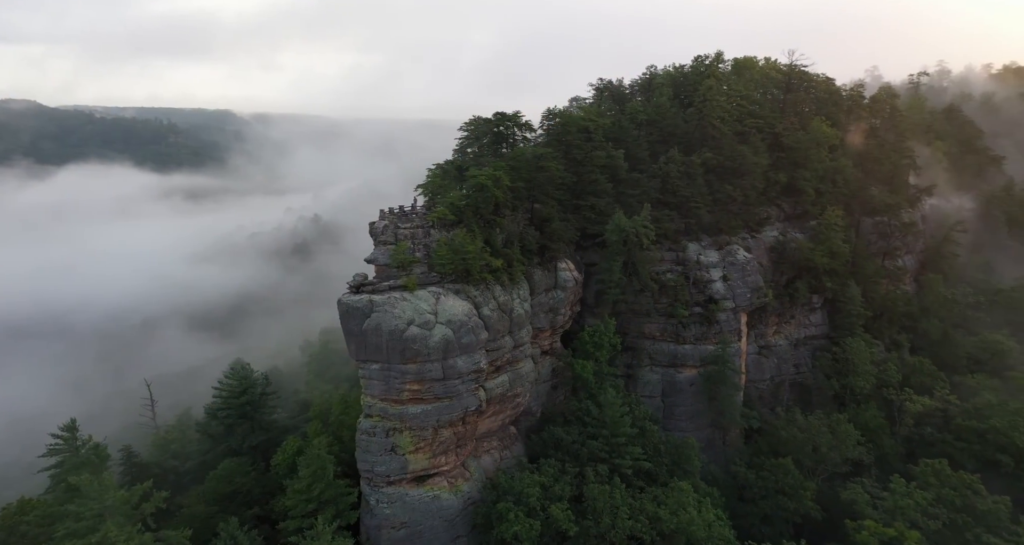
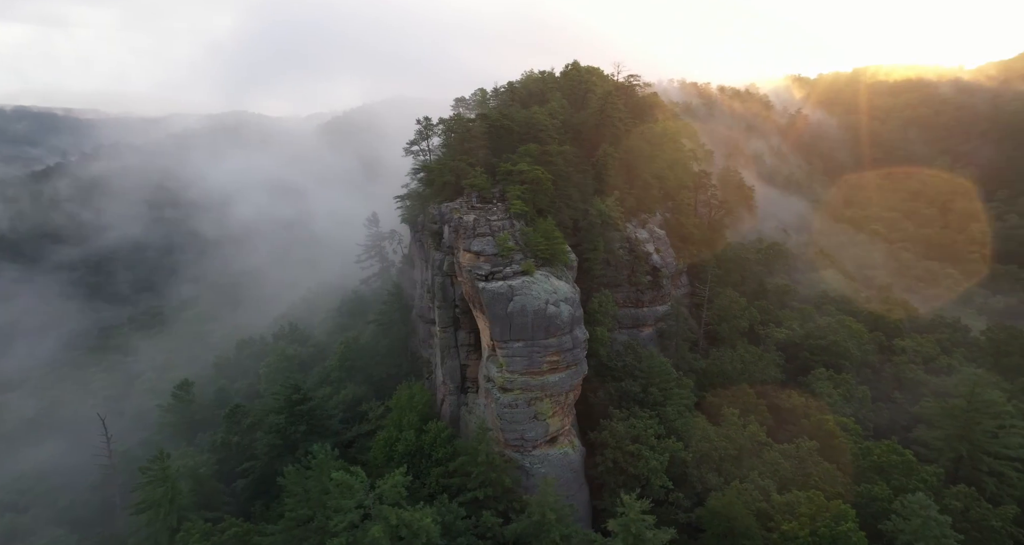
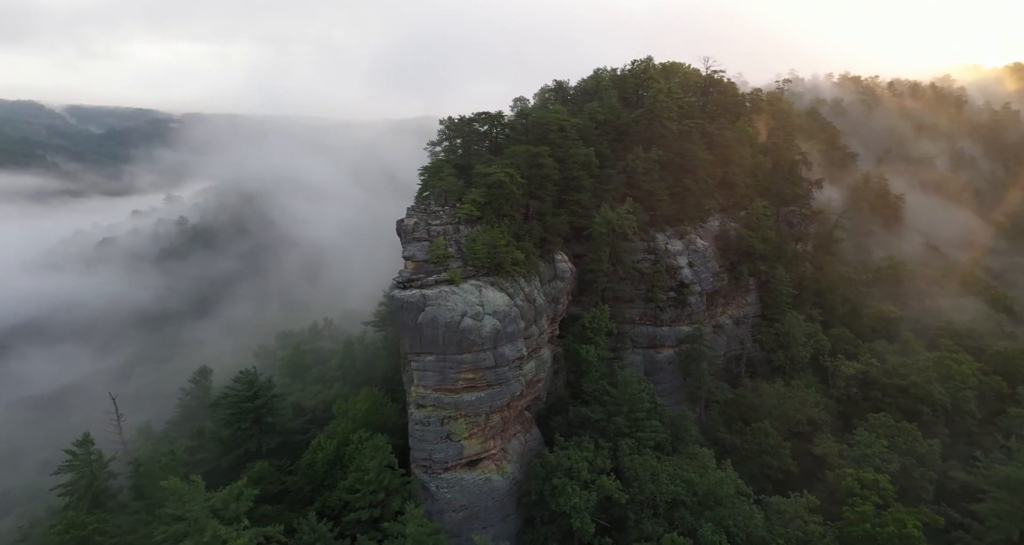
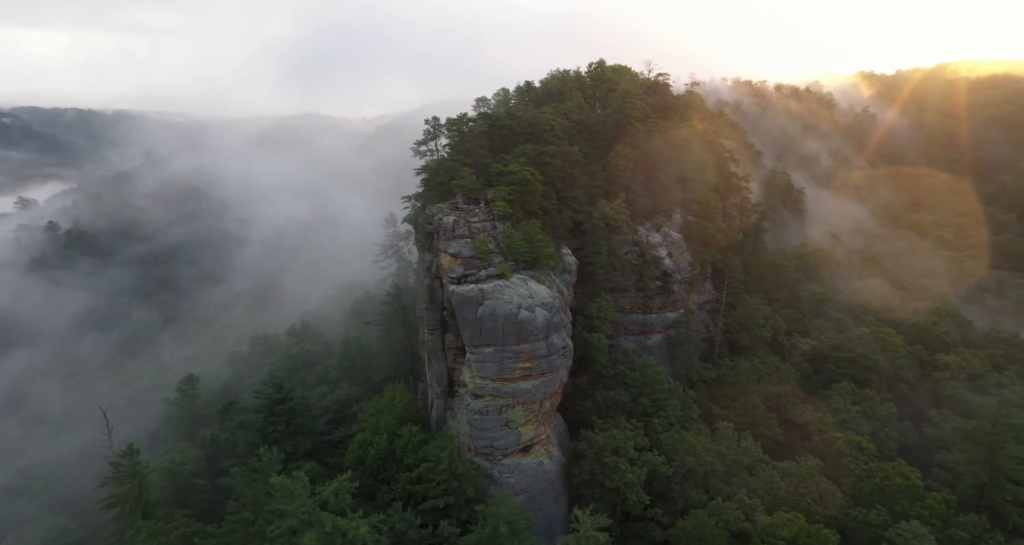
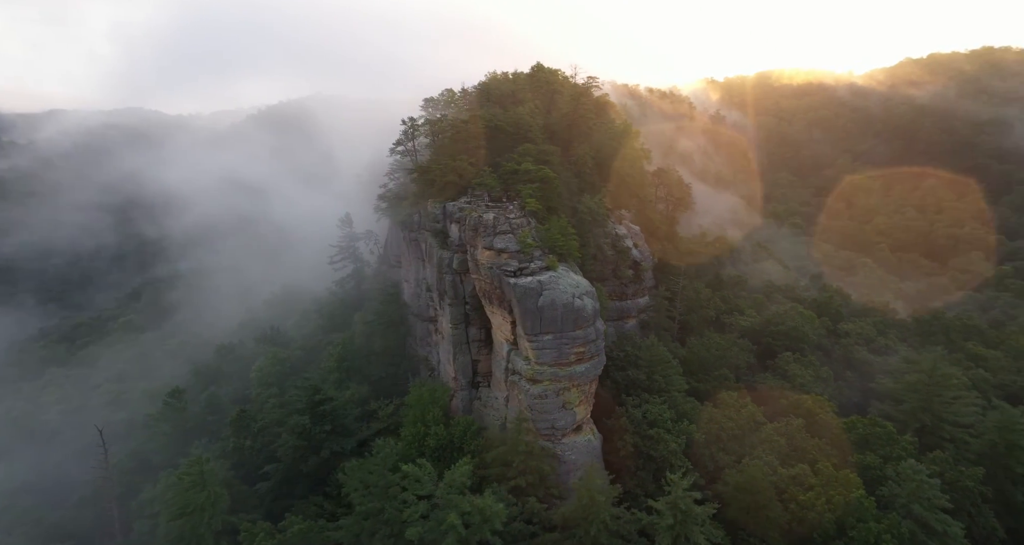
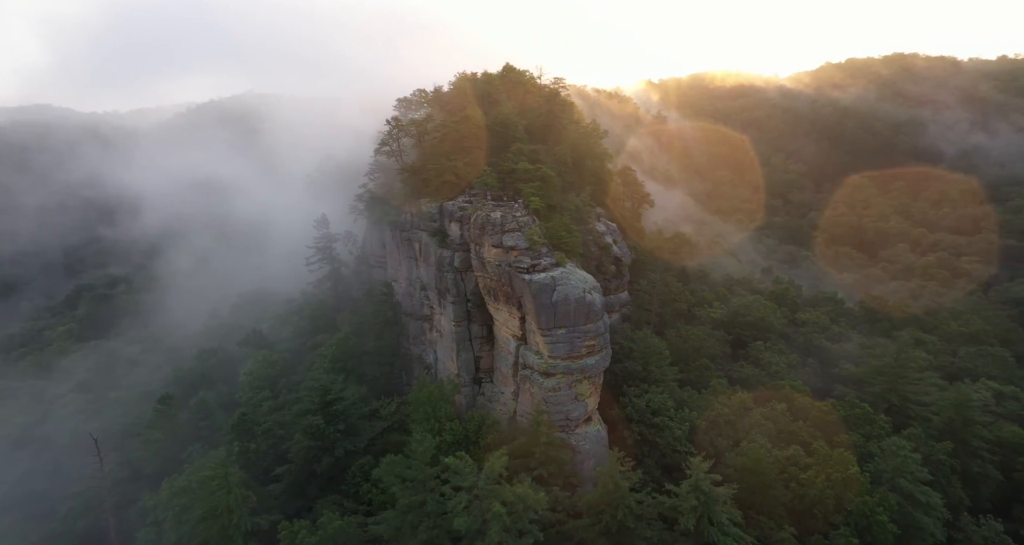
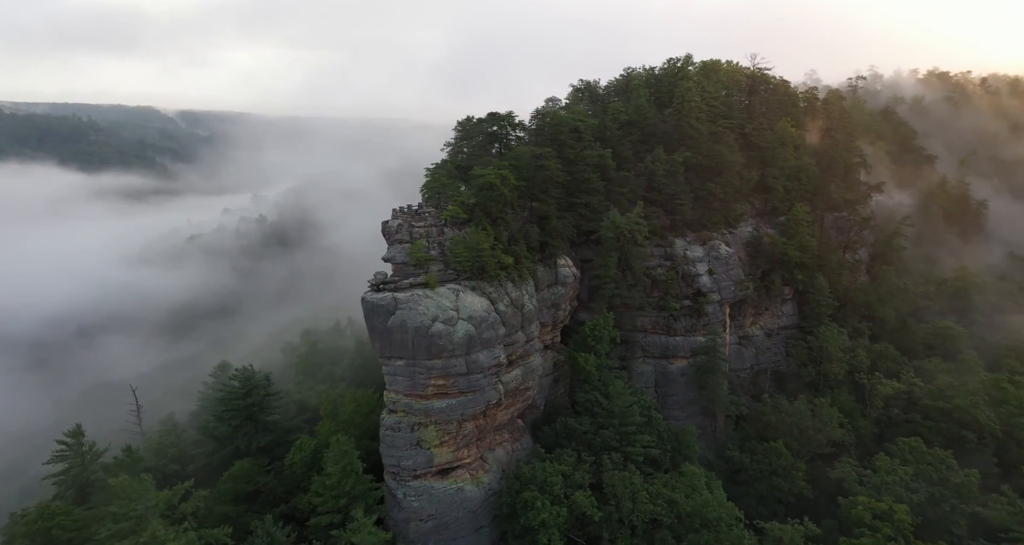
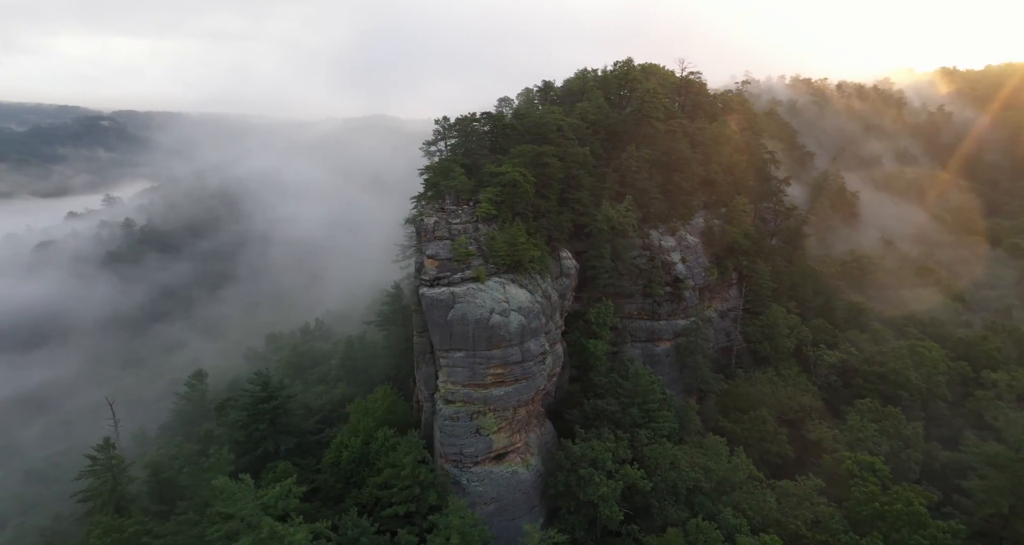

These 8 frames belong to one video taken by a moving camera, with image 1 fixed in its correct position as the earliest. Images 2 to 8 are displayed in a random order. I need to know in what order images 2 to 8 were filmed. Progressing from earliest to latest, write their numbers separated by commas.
7, 3, 8, 4, 2, 5, 6
